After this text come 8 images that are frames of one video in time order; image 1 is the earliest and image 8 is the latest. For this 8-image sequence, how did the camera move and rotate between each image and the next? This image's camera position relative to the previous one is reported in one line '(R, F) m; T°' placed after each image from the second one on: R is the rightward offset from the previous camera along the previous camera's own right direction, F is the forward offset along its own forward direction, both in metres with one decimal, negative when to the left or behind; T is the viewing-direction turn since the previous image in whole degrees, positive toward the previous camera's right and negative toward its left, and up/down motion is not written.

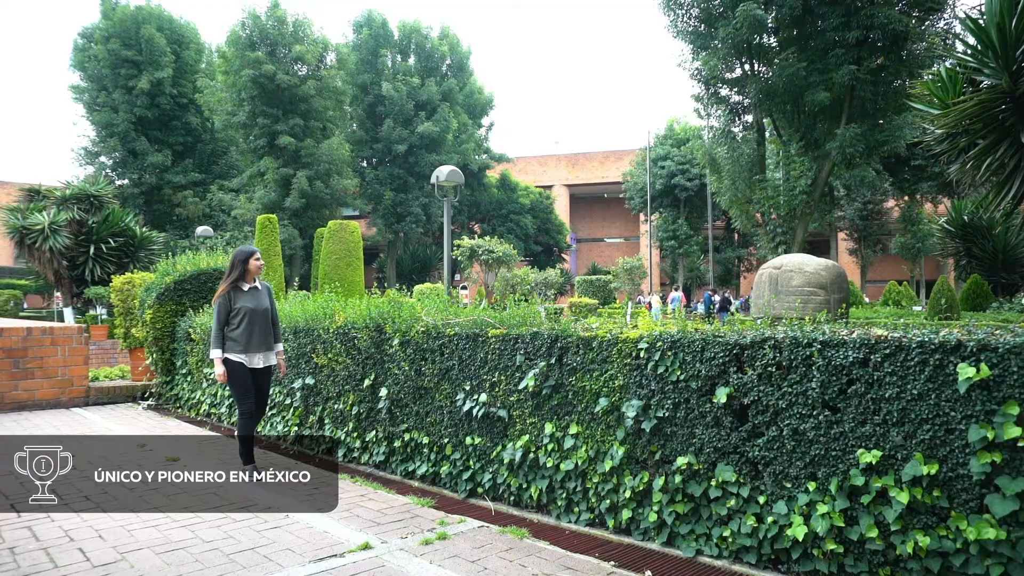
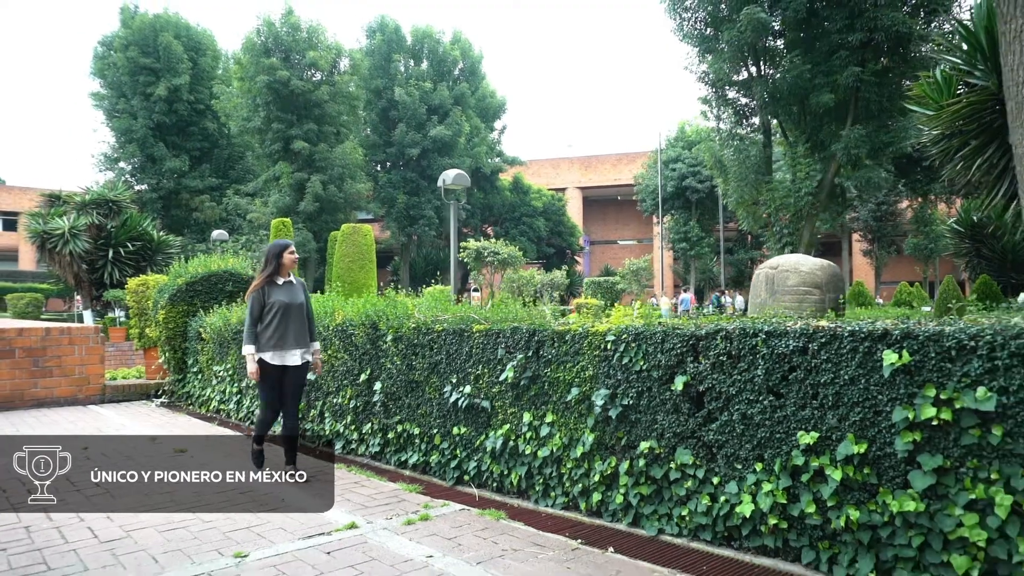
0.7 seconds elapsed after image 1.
(+0.2, -0.2) m; -1°
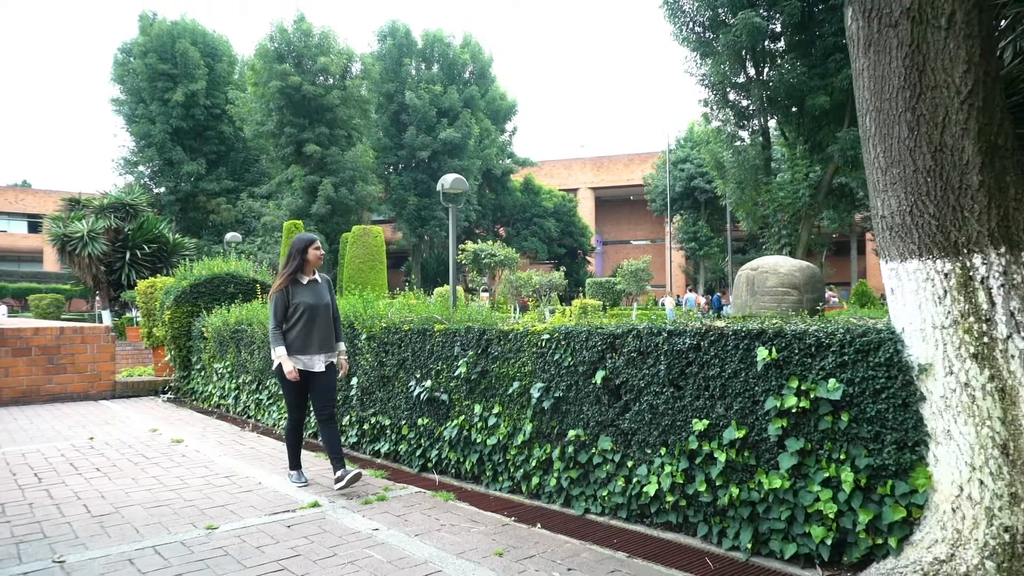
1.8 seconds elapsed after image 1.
(+0.4, -0.4) m; -1°
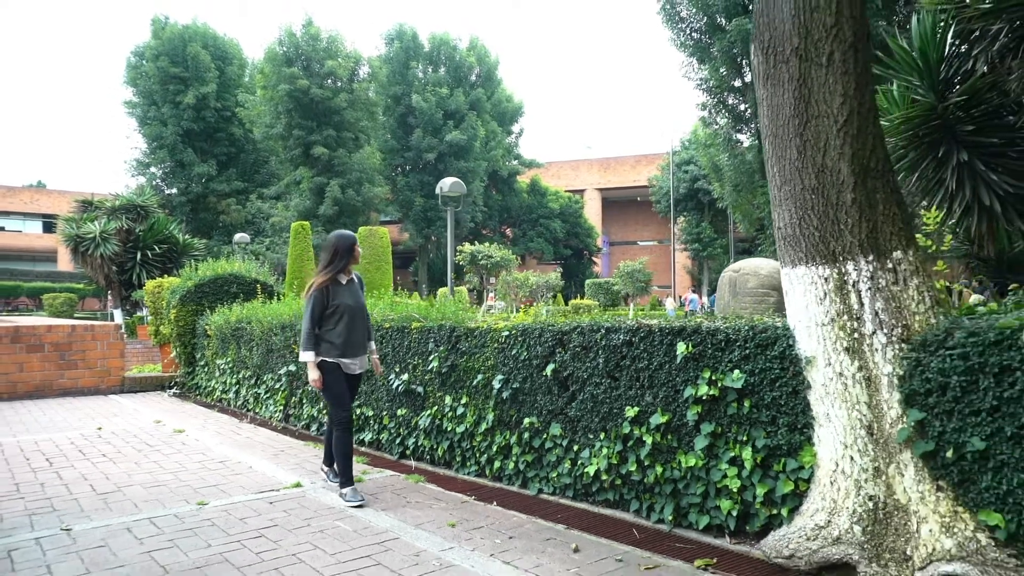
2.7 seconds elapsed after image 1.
(+0.3, -0.4) m; -1°
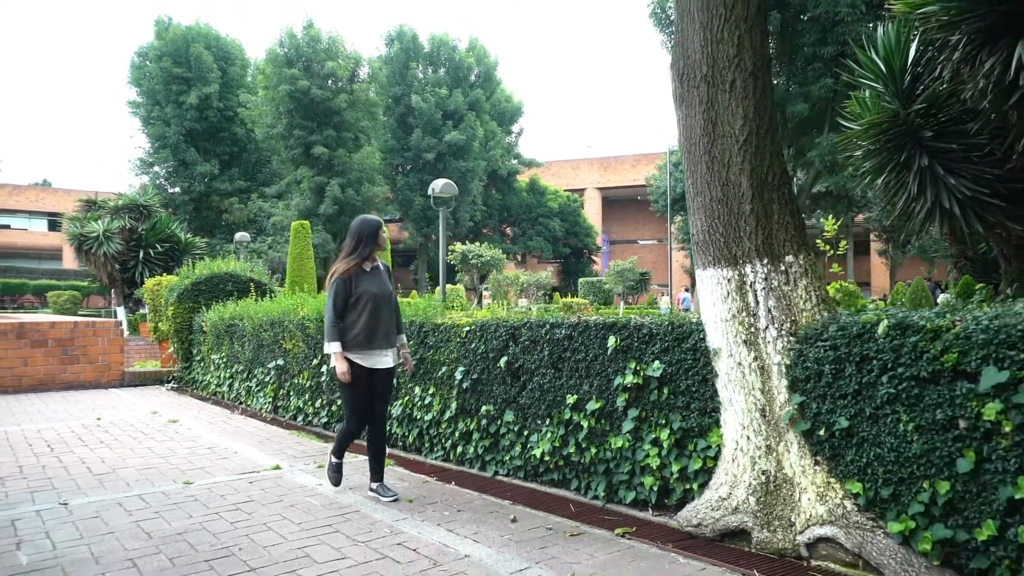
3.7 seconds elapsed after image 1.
(+0.3, -0.4) m; 0°
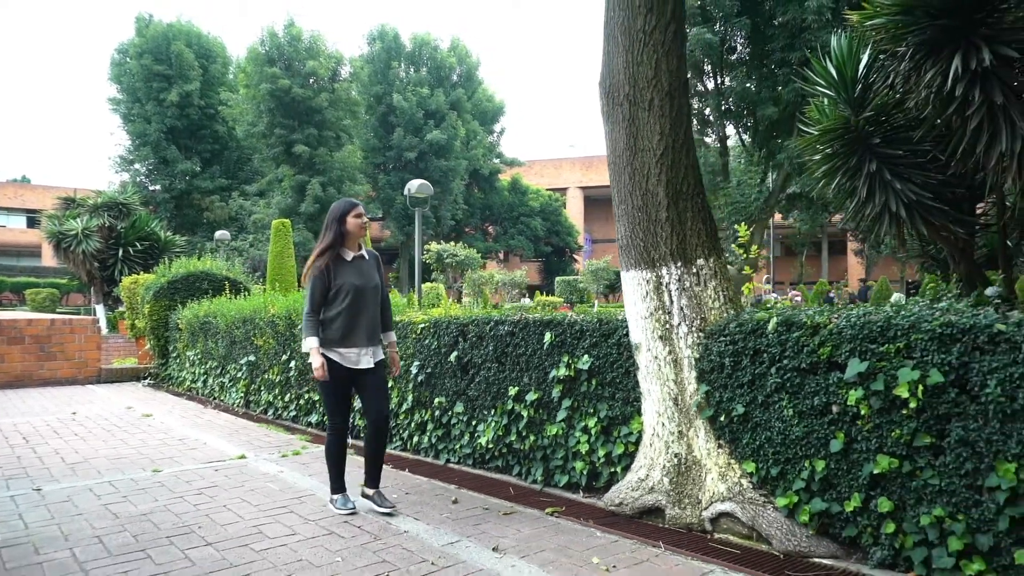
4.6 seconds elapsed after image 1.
(+0.3, -0.3) m; +1°
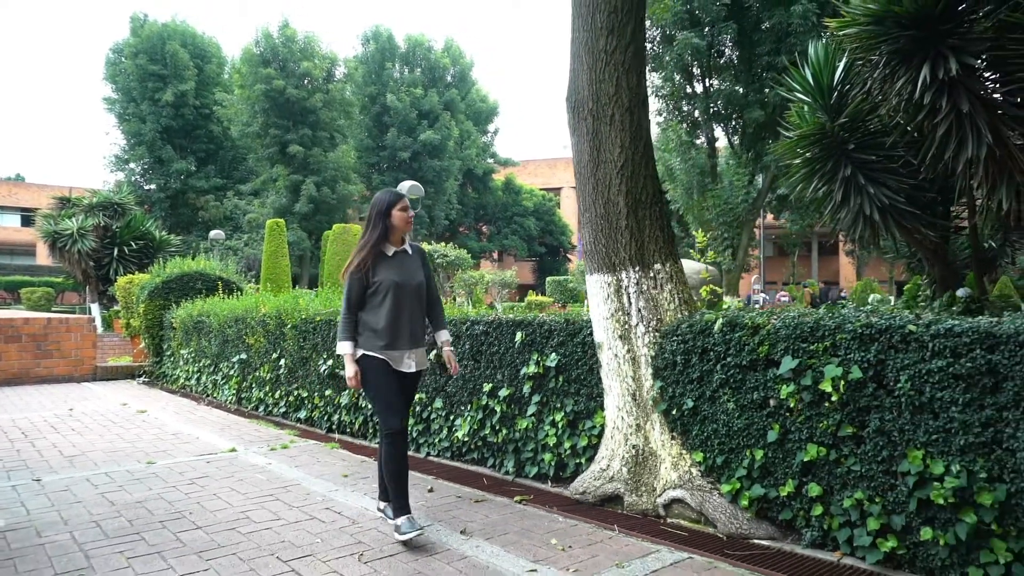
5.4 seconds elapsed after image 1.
(+0.1, -0.3) m; 0°
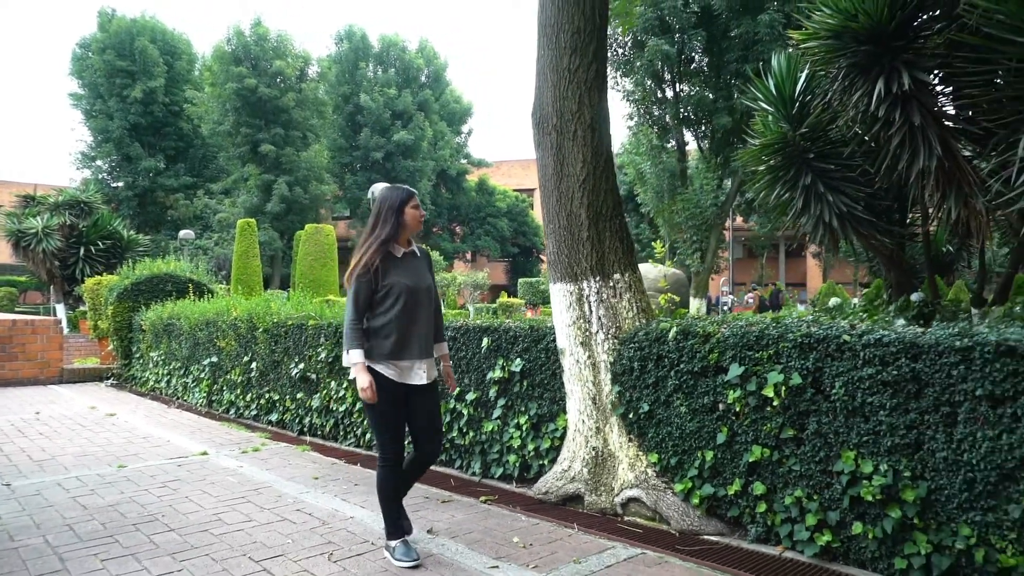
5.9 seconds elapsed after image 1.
(0.0, -0.2) m; +2°
